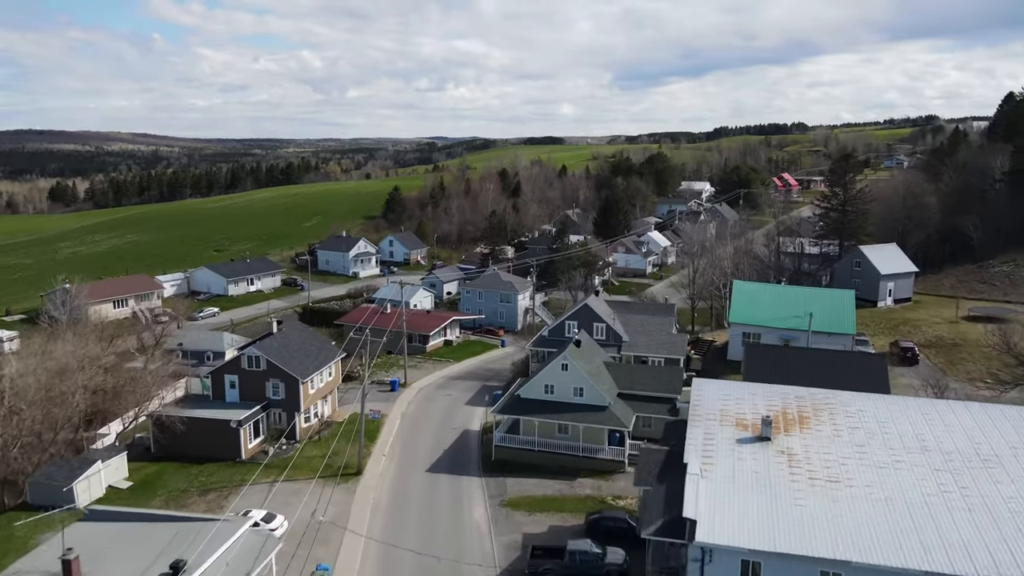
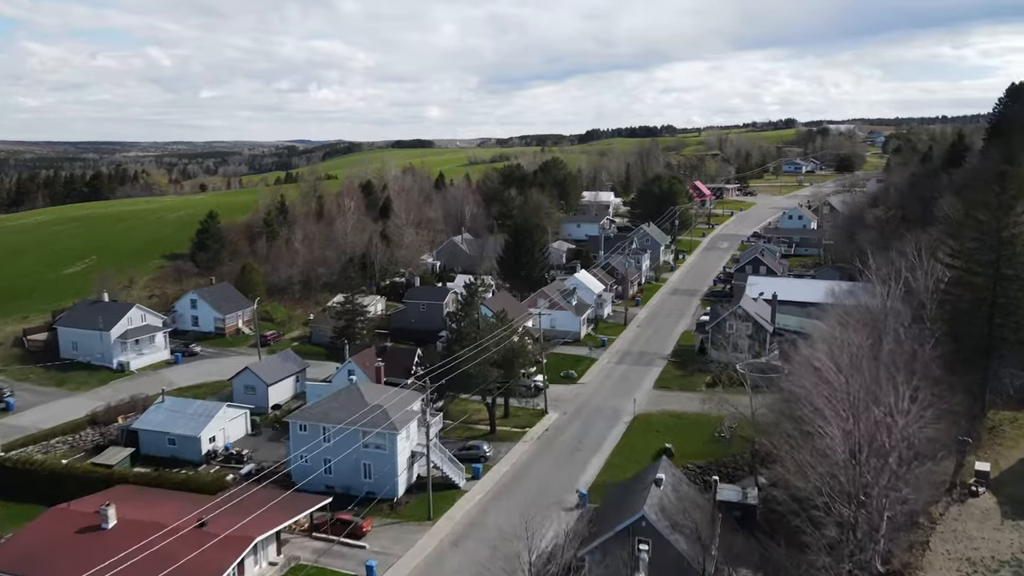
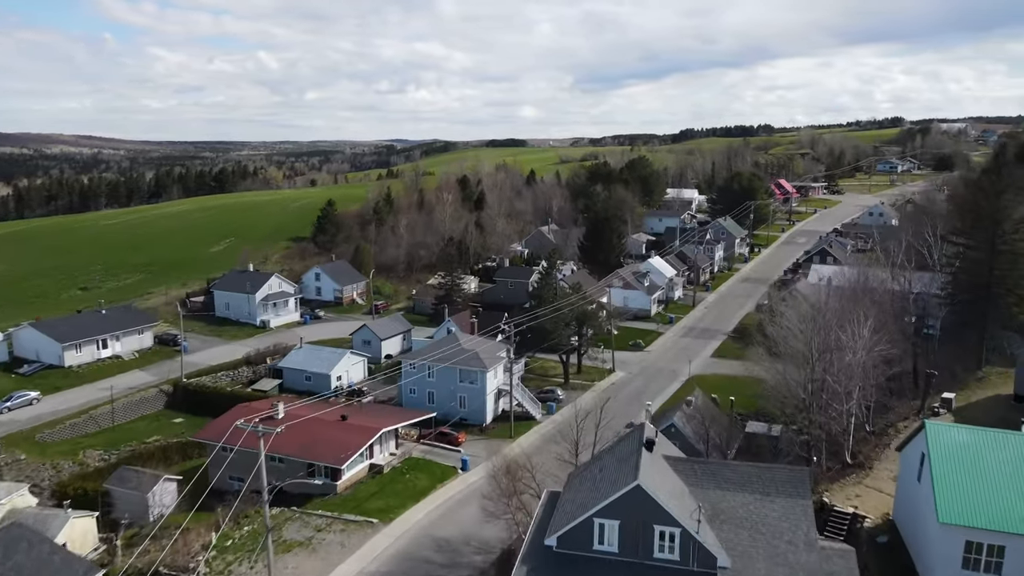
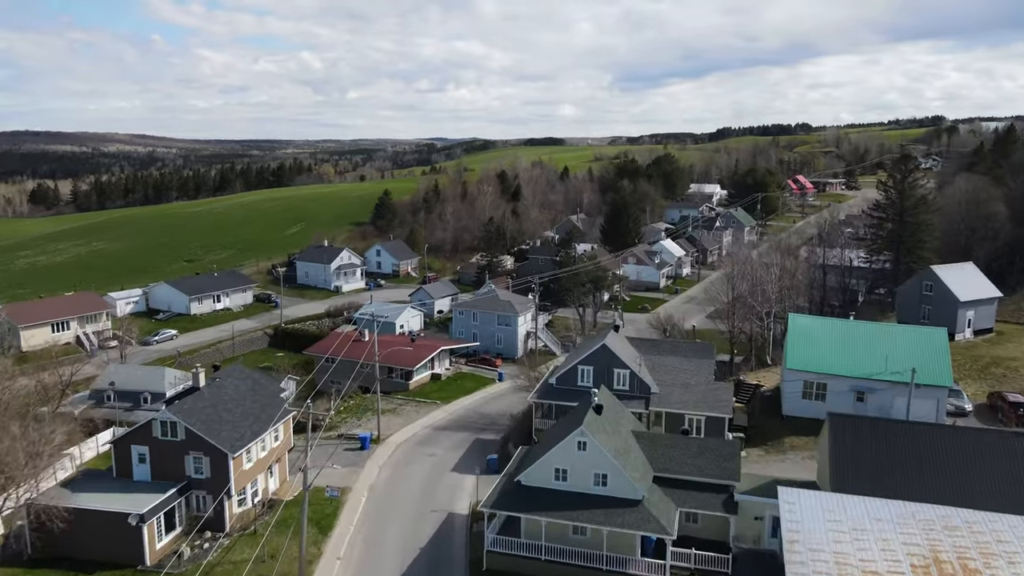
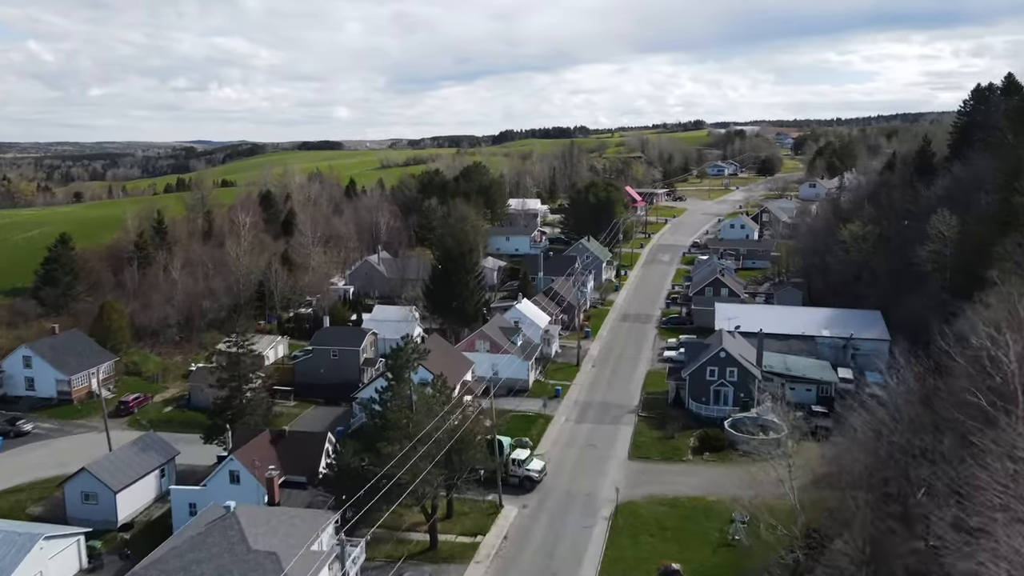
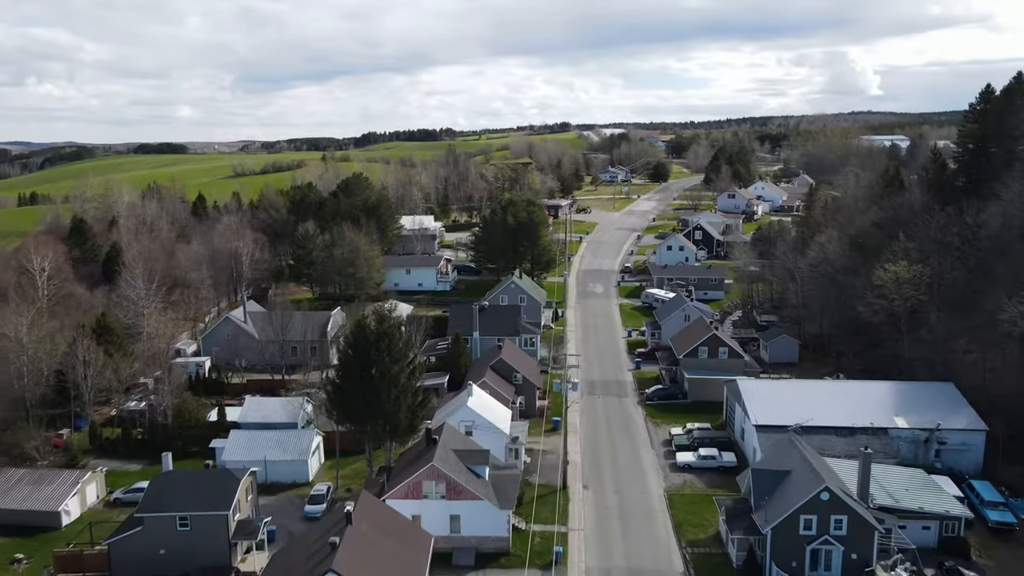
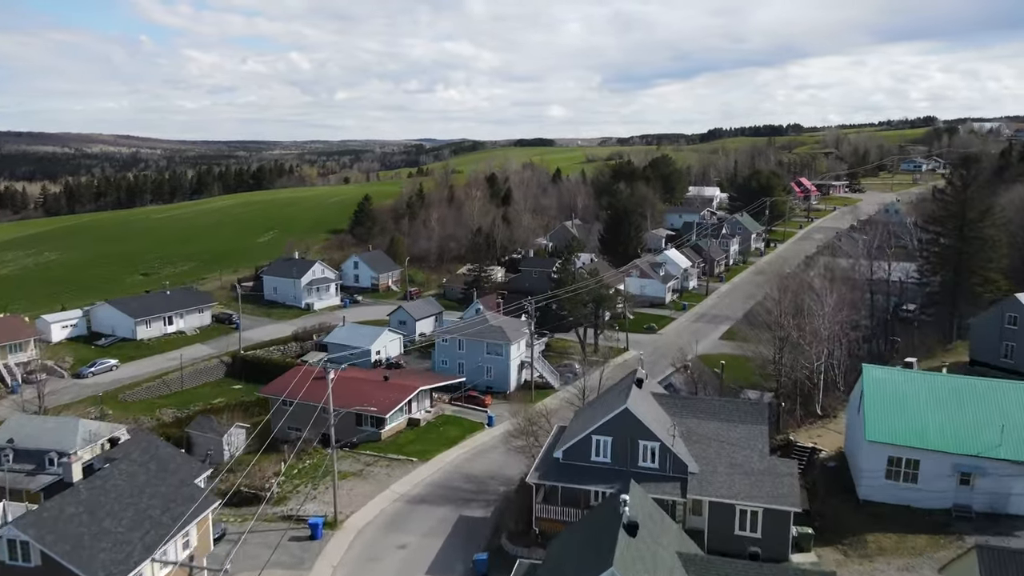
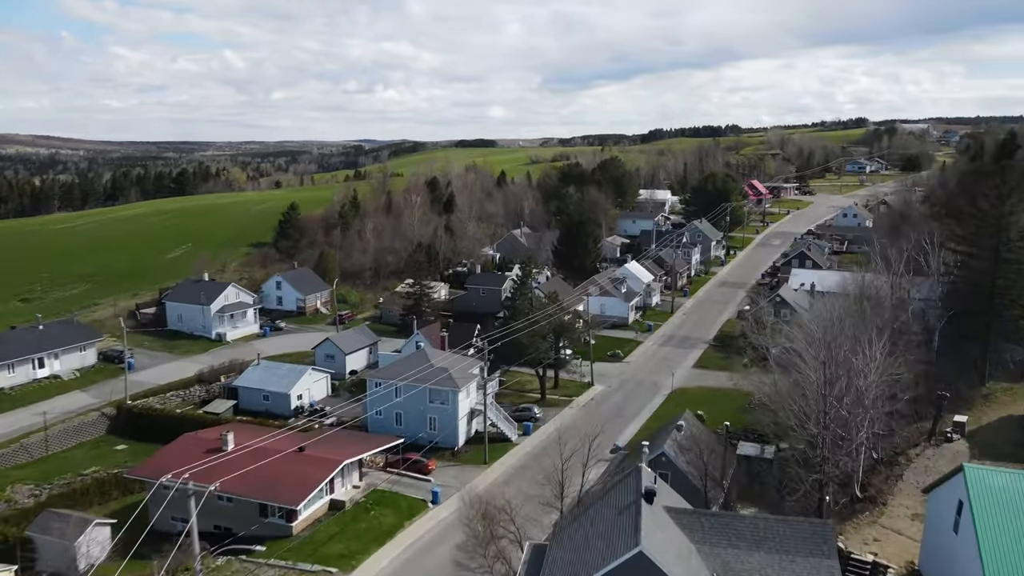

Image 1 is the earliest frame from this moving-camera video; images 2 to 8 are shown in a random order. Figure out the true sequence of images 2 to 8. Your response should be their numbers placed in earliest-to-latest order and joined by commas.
4, 7, 3, 8, 2, 5, 6
